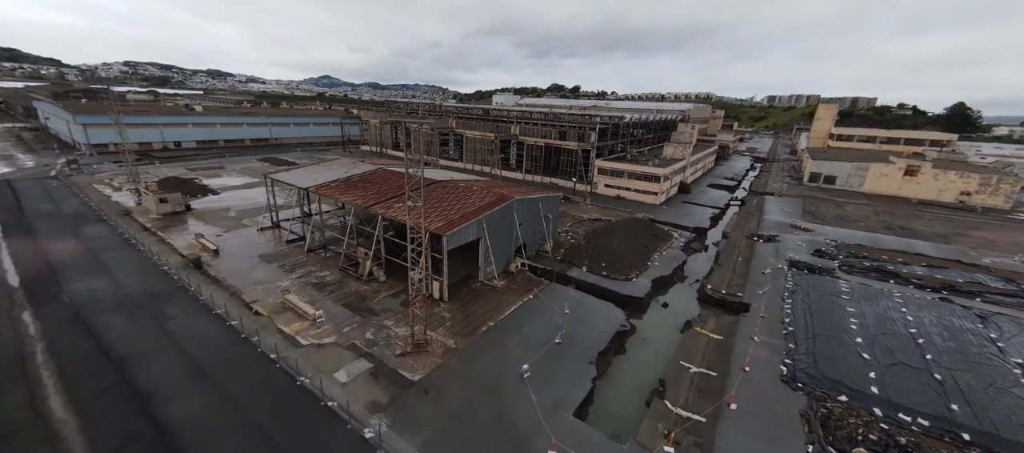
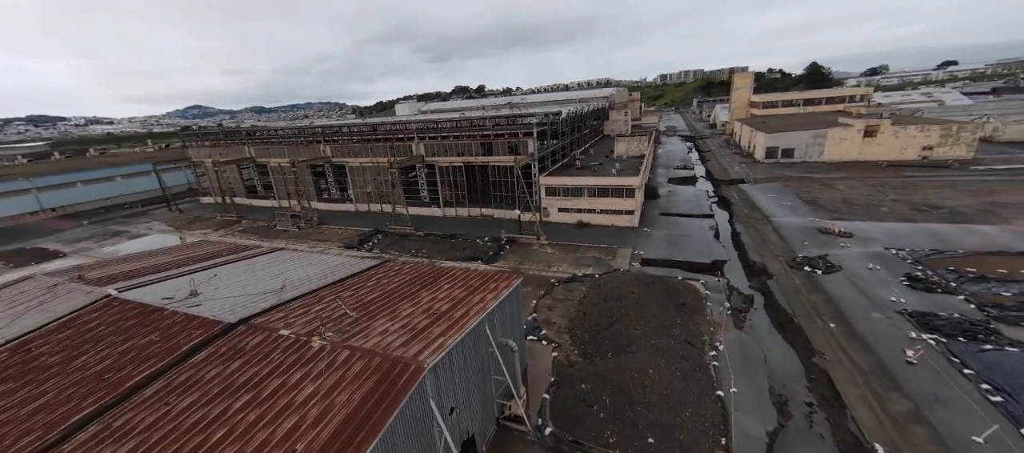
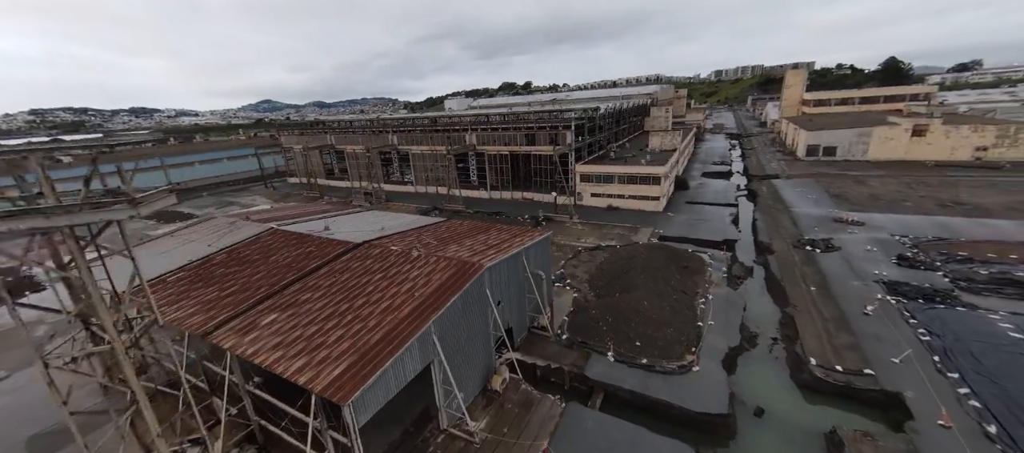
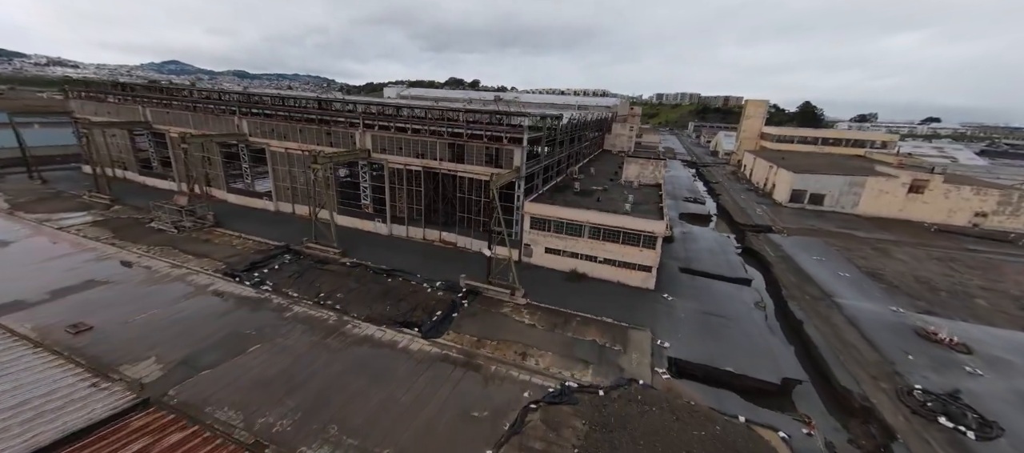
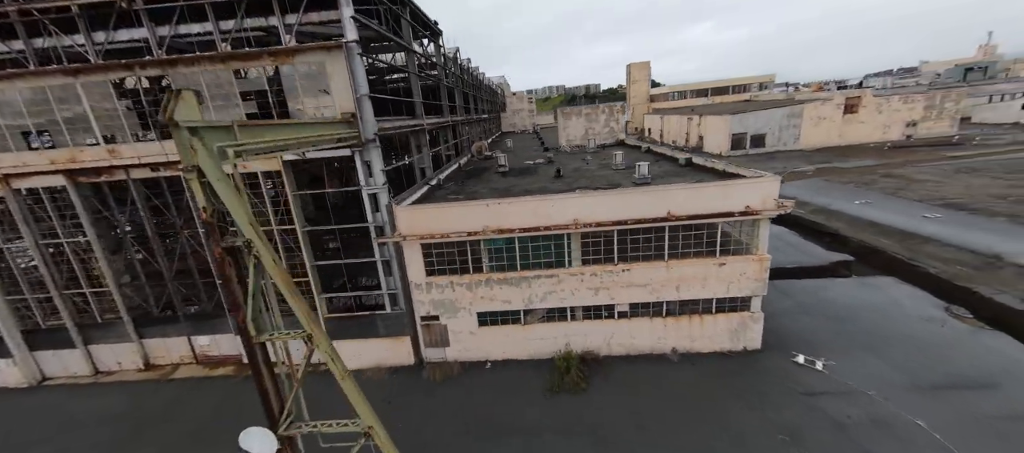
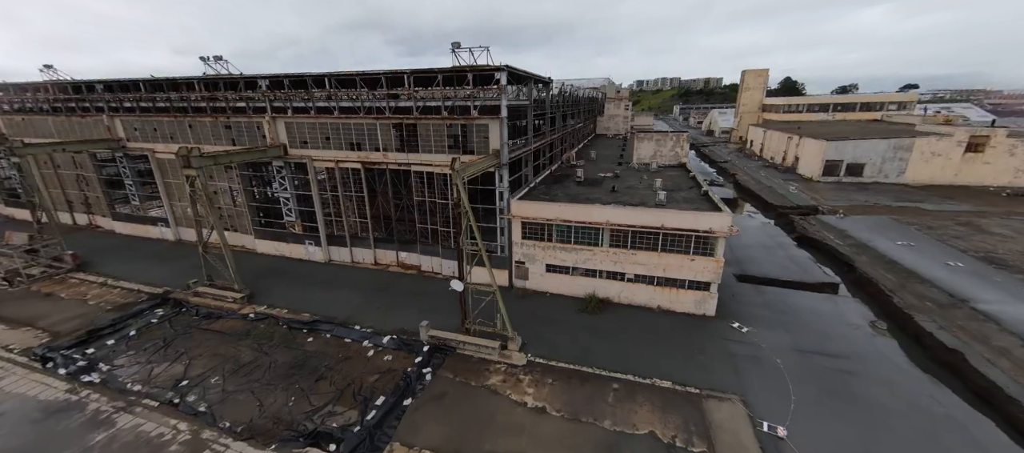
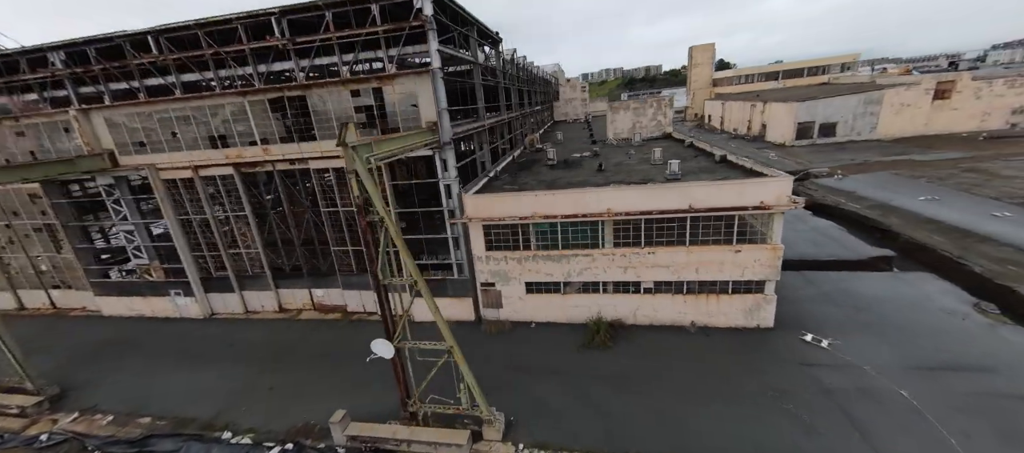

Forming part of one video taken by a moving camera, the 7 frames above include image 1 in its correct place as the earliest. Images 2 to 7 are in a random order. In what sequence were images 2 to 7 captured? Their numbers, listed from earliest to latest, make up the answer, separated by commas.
3, 2, 4, 6, 7, 5
